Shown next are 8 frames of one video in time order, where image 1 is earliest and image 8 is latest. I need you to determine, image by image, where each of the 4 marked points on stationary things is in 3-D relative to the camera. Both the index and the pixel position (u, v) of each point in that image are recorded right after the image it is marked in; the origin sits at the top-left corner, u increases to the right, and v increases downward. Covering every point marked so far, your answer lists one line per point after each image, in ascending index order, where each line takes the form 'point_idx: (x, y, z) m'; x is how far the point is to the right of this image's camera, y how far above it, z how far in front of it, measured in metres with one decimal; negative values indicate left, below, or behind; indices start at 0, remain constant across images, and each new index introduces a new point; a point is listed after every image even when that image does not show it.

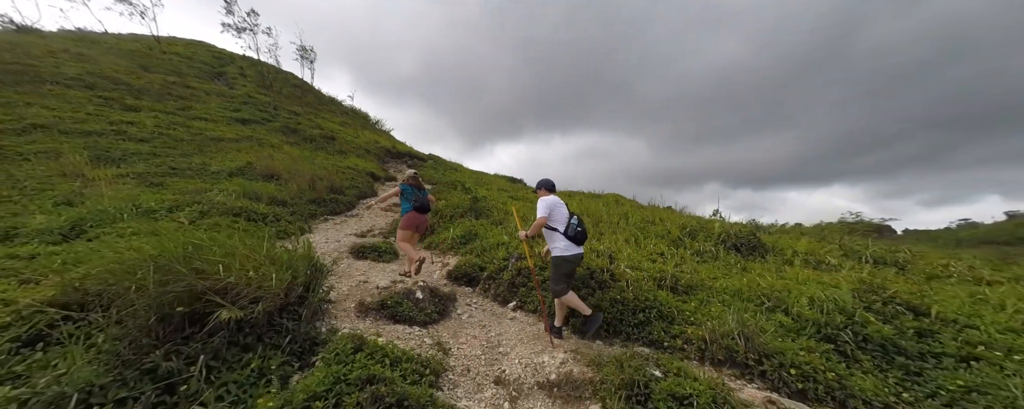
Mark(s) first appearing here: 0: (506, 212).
0: (-0.2, -0.4, +13.5) m
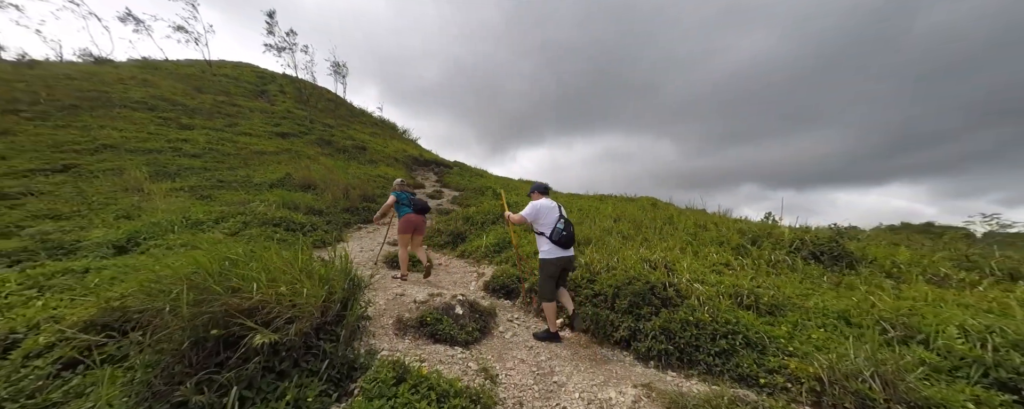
0: (+1.1, -0.6, +13.0) m
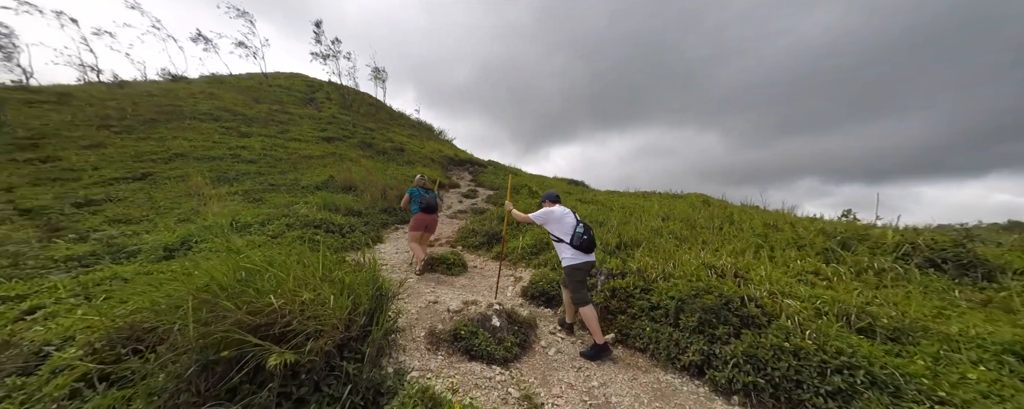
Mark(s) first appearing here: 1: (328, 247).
0: (+2.5, -0.6, +12.2) m
1: (-4.9, -1.0, +9.4) m
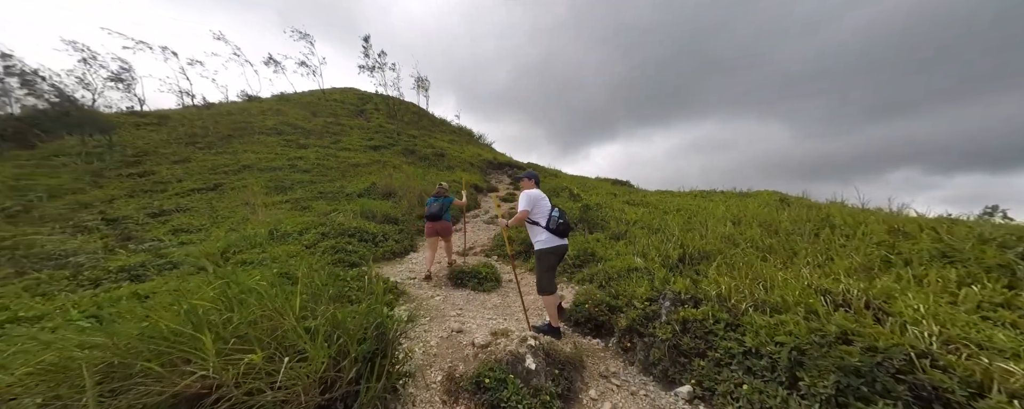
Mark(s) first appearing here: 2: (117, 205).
0: (+3.8, -0.7, +10.7) m
1: (-3.9, -1.3, +8.9) m
2: (-16.0, 0.0, +14.1) m
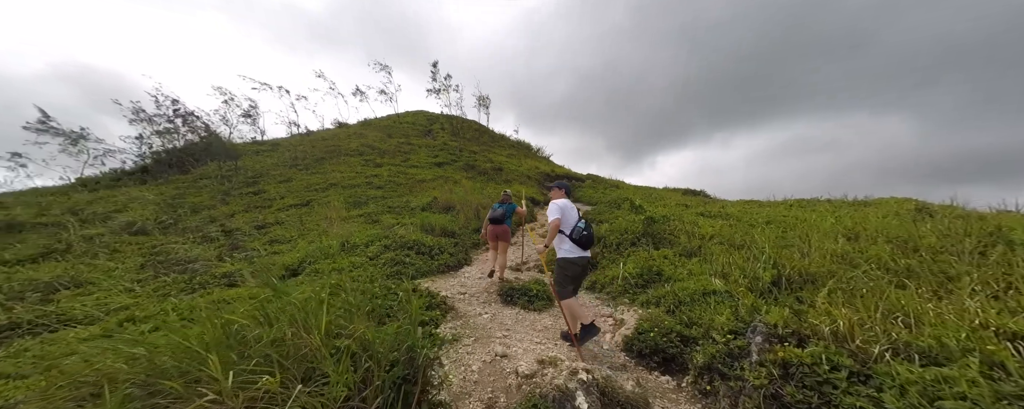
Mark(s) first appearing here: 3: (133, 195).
0: (+5.4, -1.0, +9.4) m
1: (-2.5, -1.6, +8.9) m
2: (-13.5, -0.7, +16.3) m
3: (-21.7, +0.4, +19.6) m
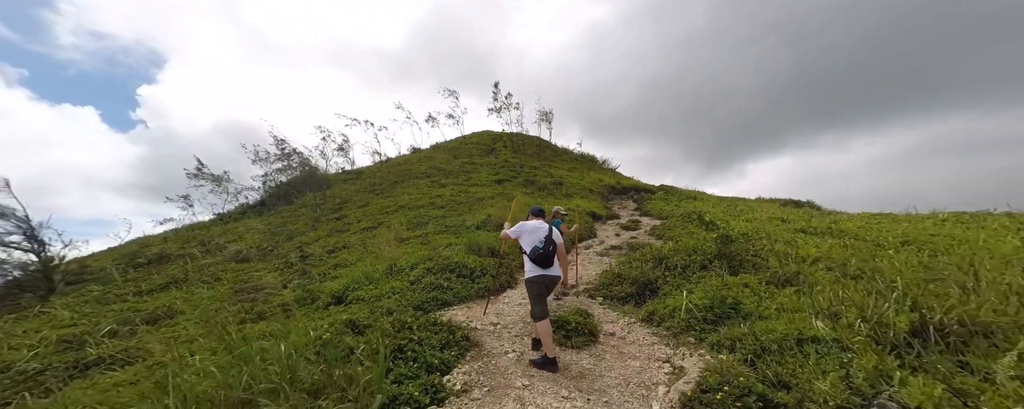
0: (+6.4, -1.3, +7.5) m
1: (-1.4, -2.2, +8.5) m
2: (-10.7, -1.8, +17.9) m
3: (-18.1, -1.2, +22.8) m
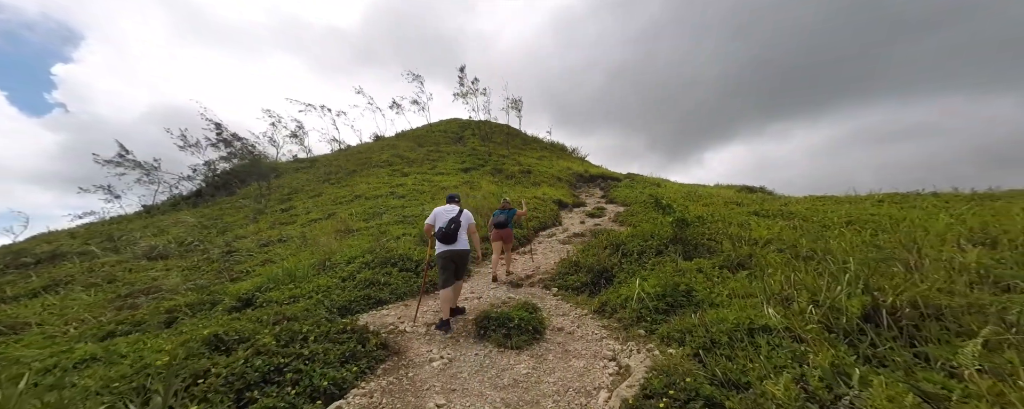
0: (+5.2, -0.9, +7.3) m
1: (-2.6, -1.8, +7.7) m
2: (-12.6, -1.4, +16.3) m
3: (-20.4, -0.7, +20.6) m
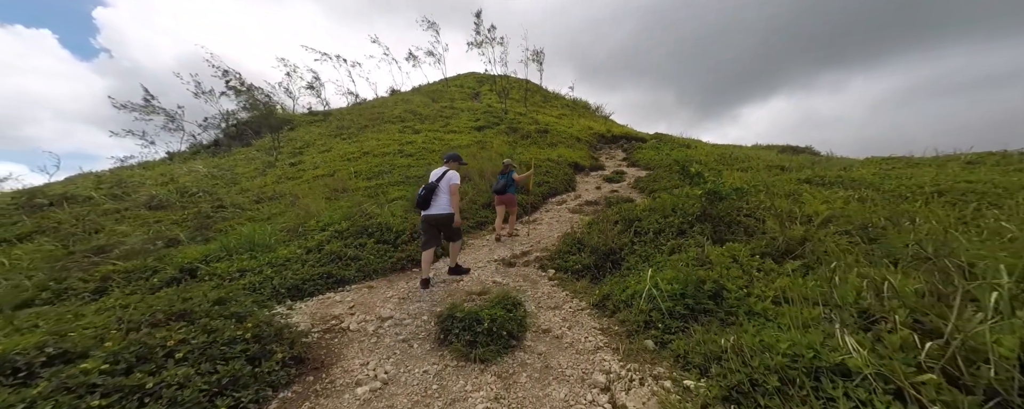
0: (+5.0, -0.4, +5.6) m
1: (-2.8, -1.1, +6.7) m
2: (-12.3, +0.6, +15.8) m
3: (-19.8, +1.9, +20.4) m
